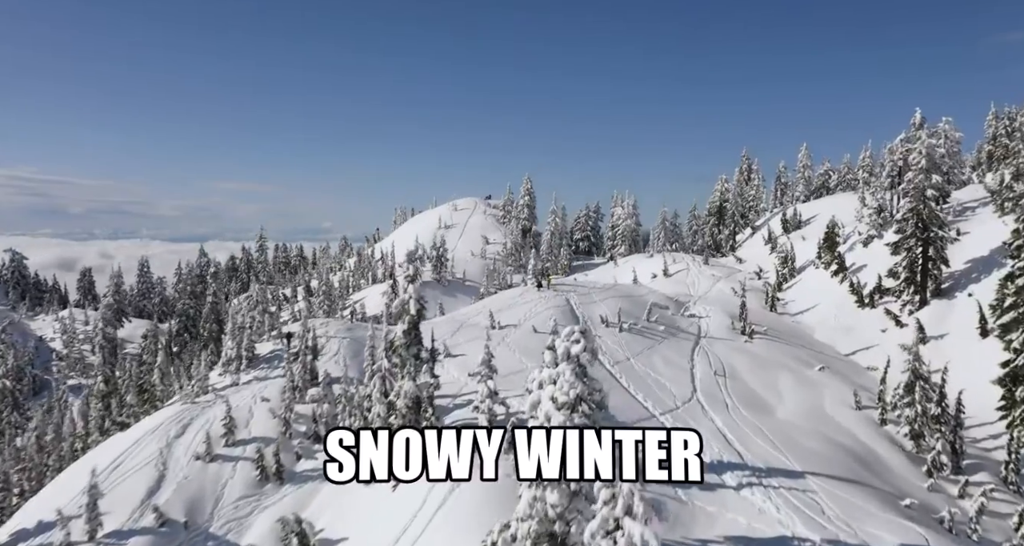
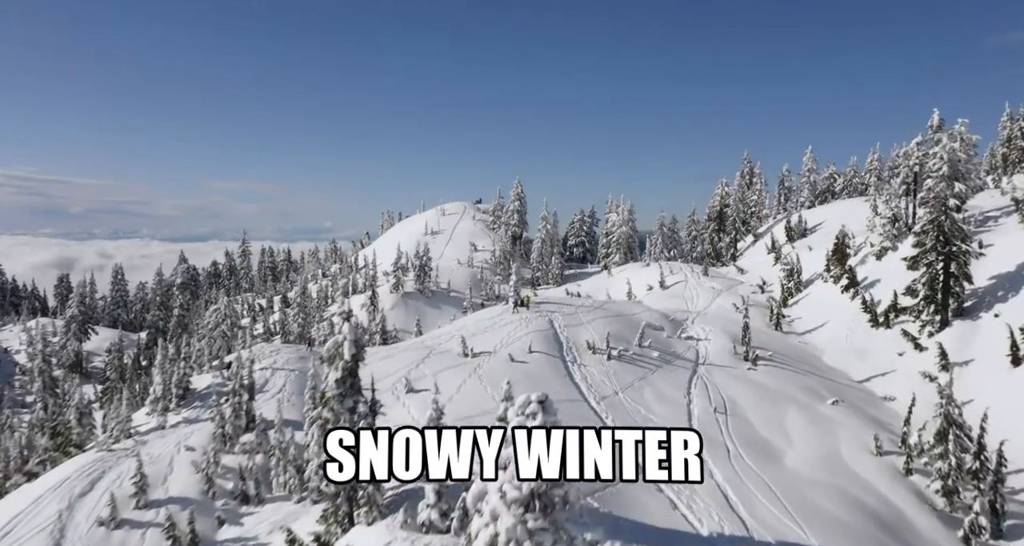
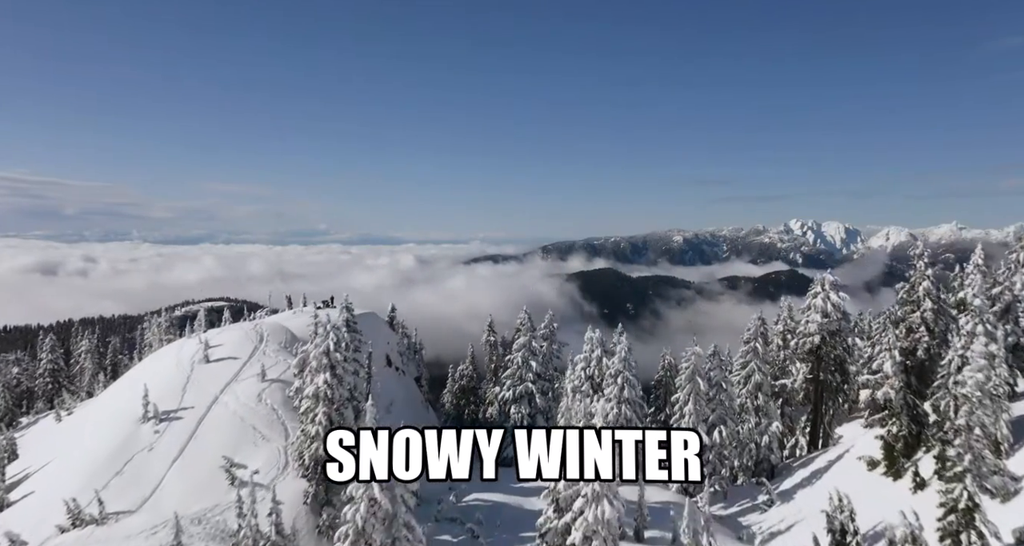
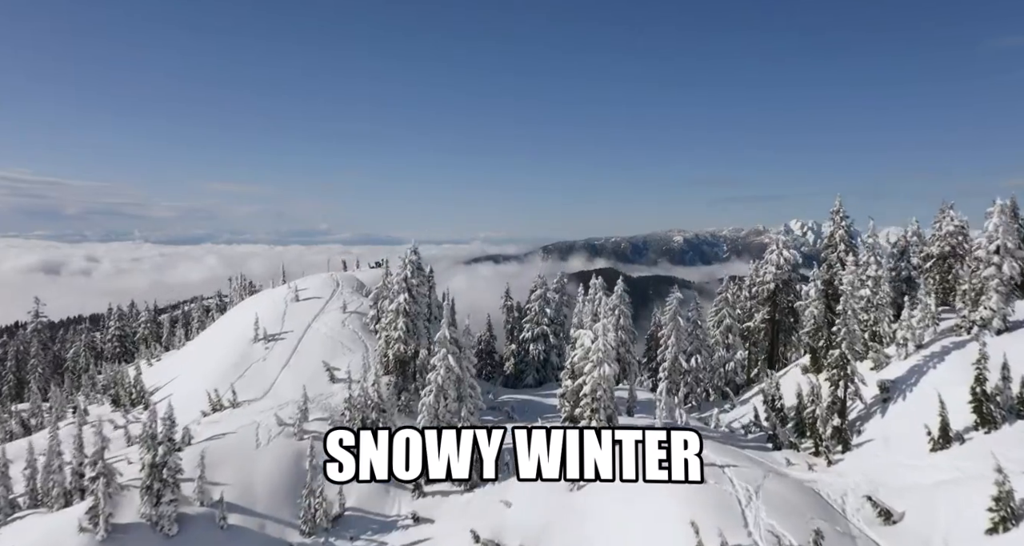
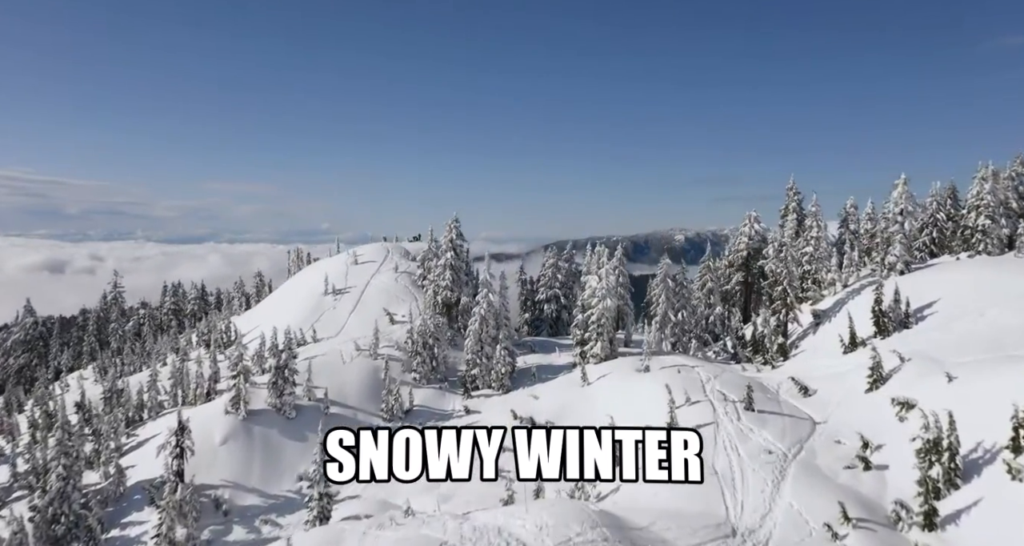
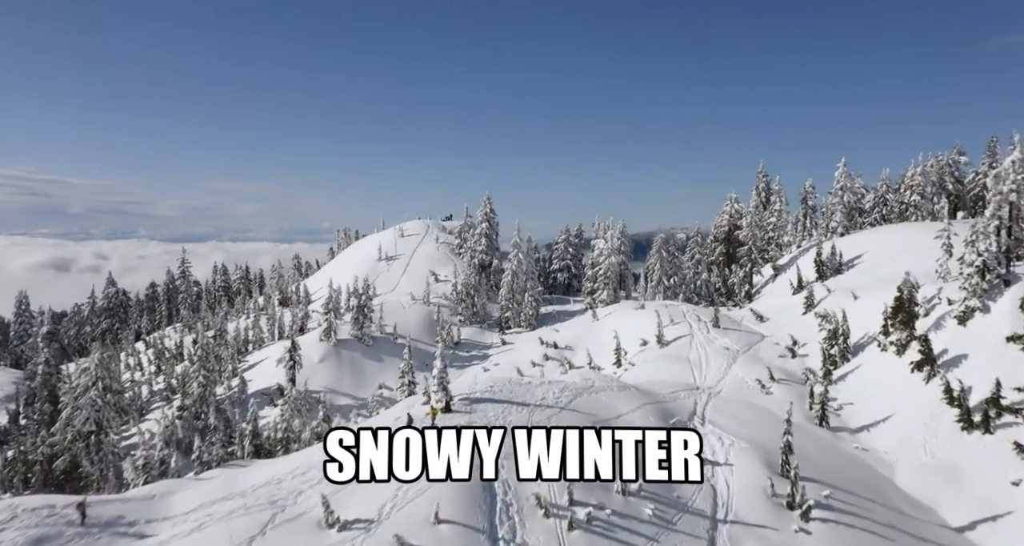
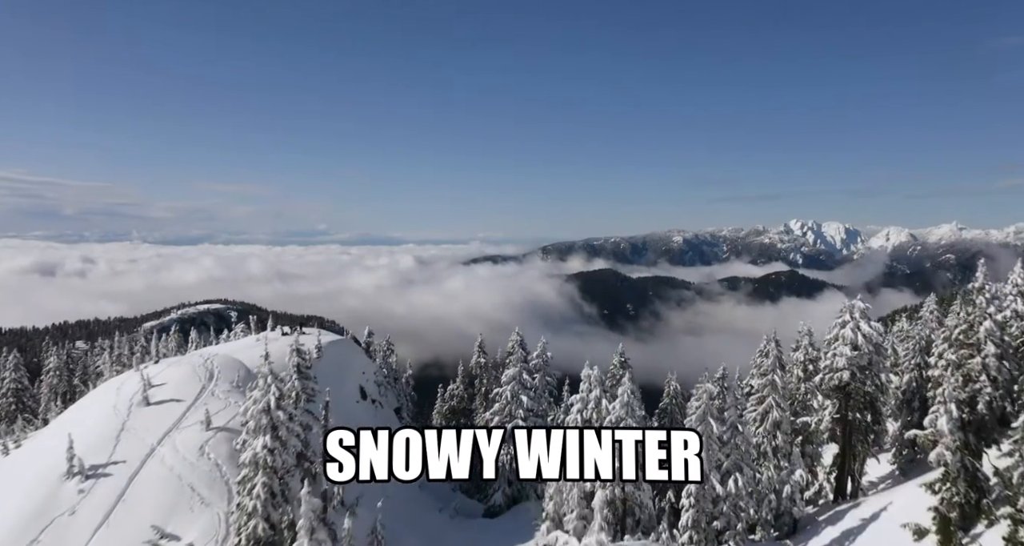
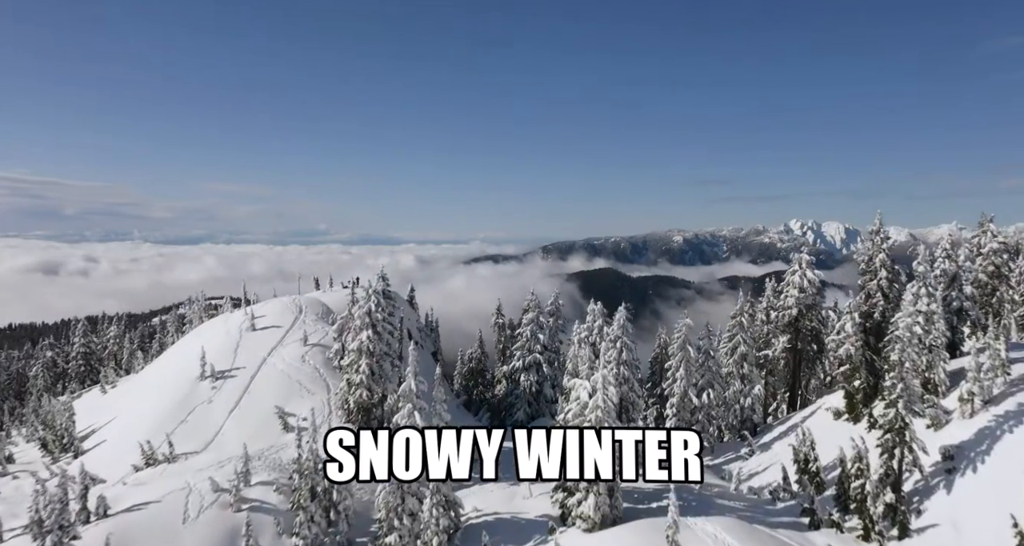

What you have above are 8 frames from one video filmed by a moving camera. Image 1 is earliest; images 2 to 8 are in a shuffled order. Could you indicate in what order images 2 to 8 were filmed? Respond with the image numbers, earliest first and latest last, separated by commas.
2, 6, 5, 4, 8, 3, 7
